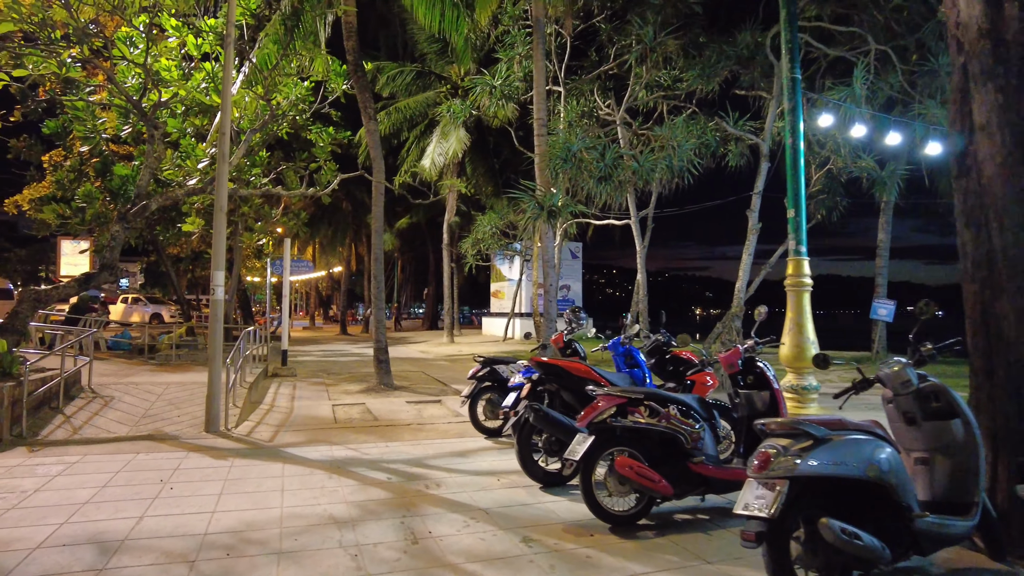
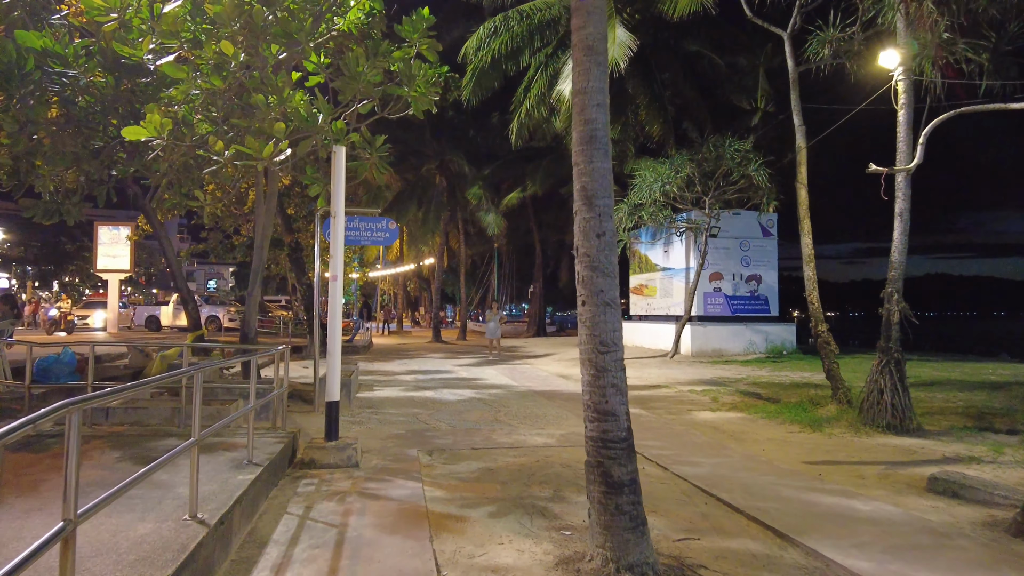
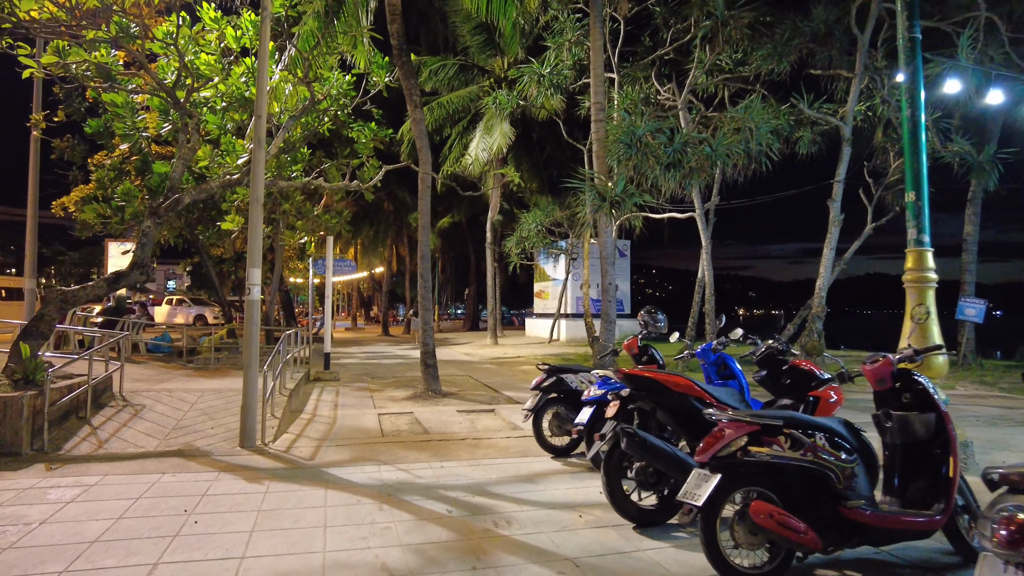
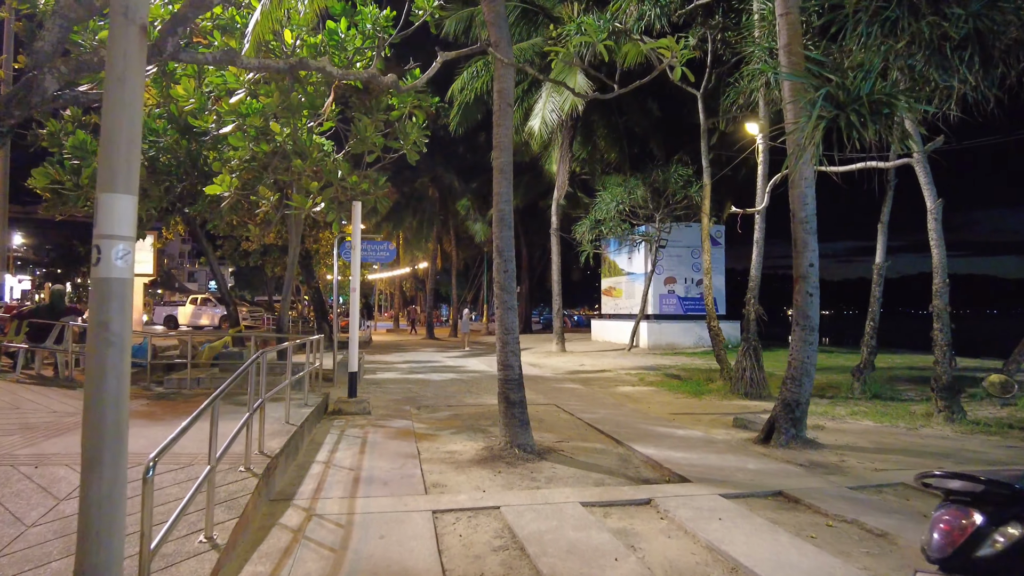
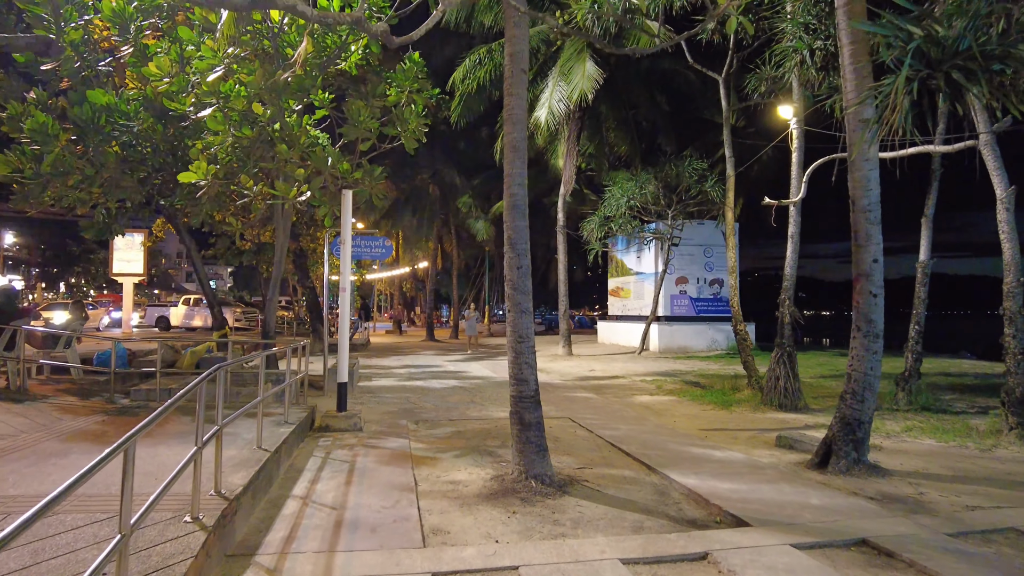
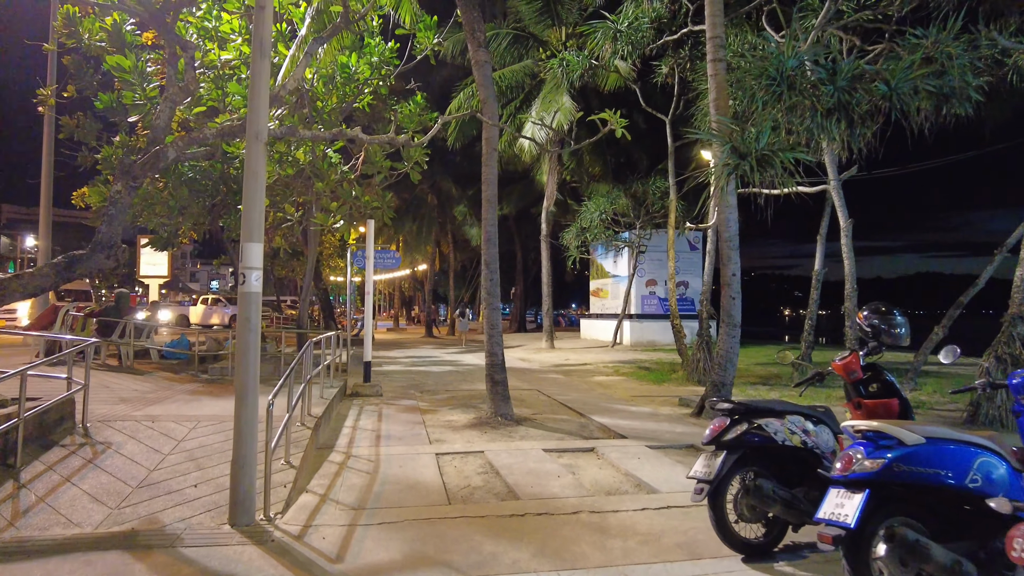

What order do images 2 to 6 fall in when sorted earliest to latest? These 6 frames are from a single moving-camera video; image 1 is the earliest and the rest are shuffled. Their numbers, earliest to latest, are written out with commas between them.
3, 6, 4, 5, 2
